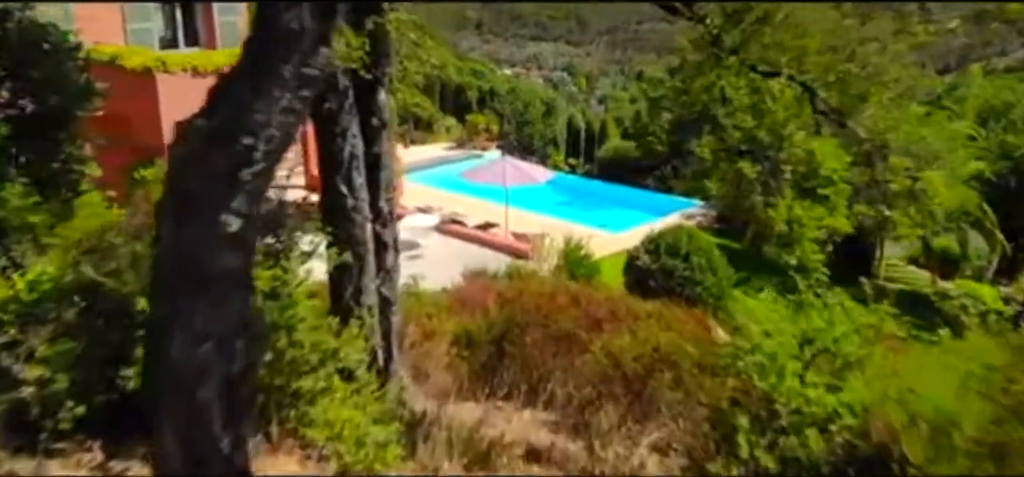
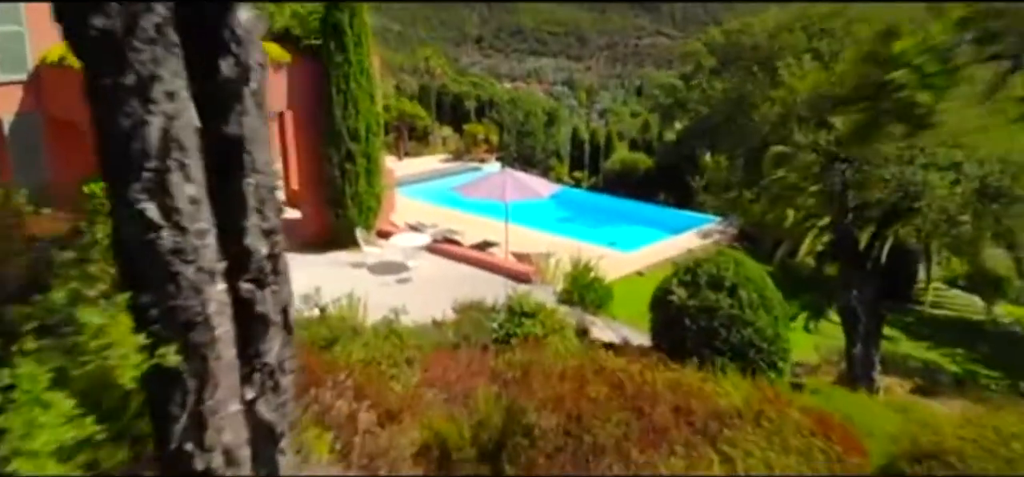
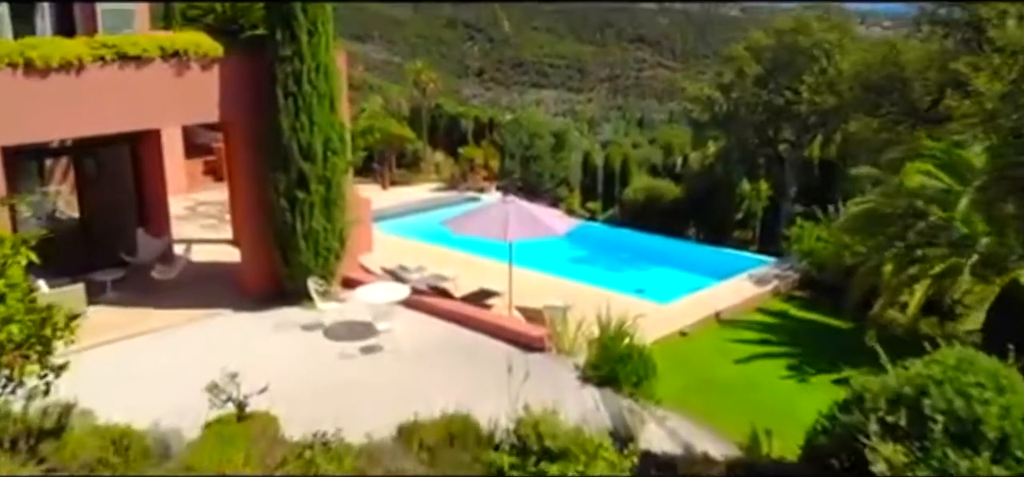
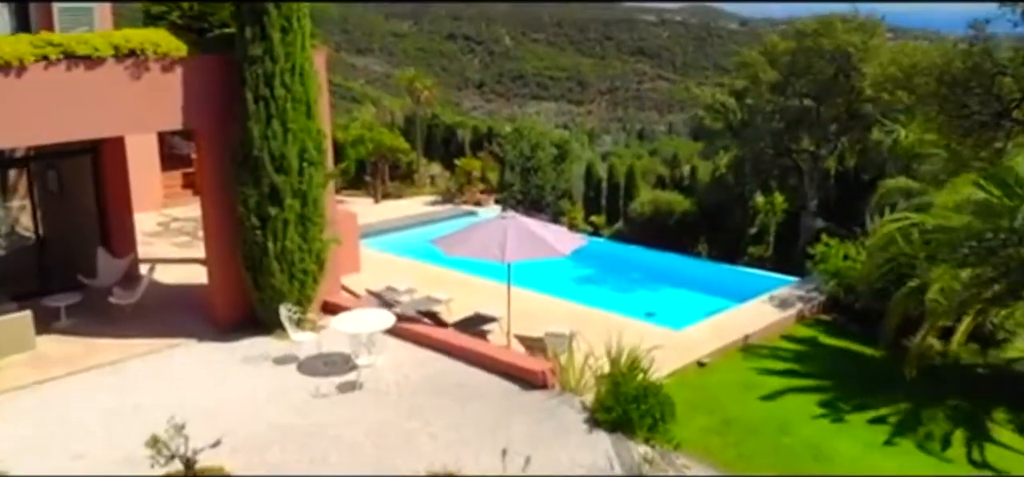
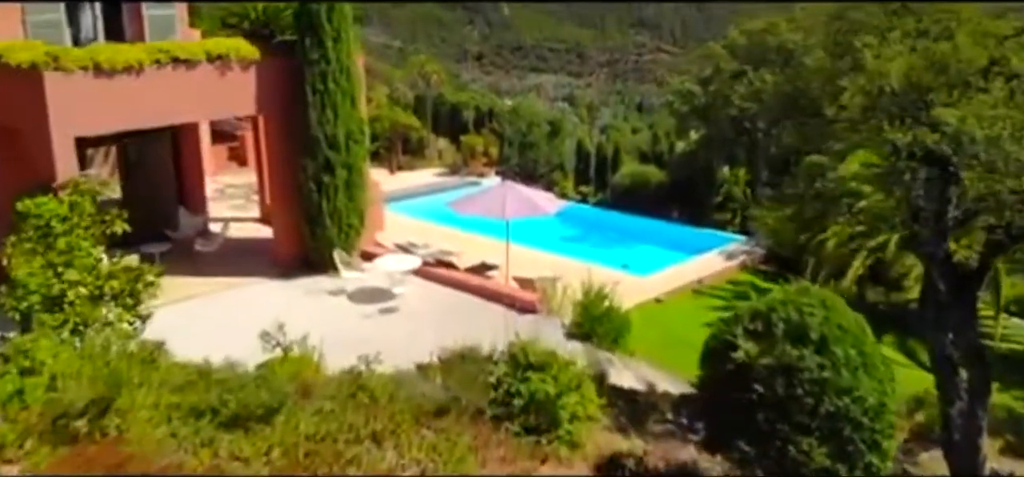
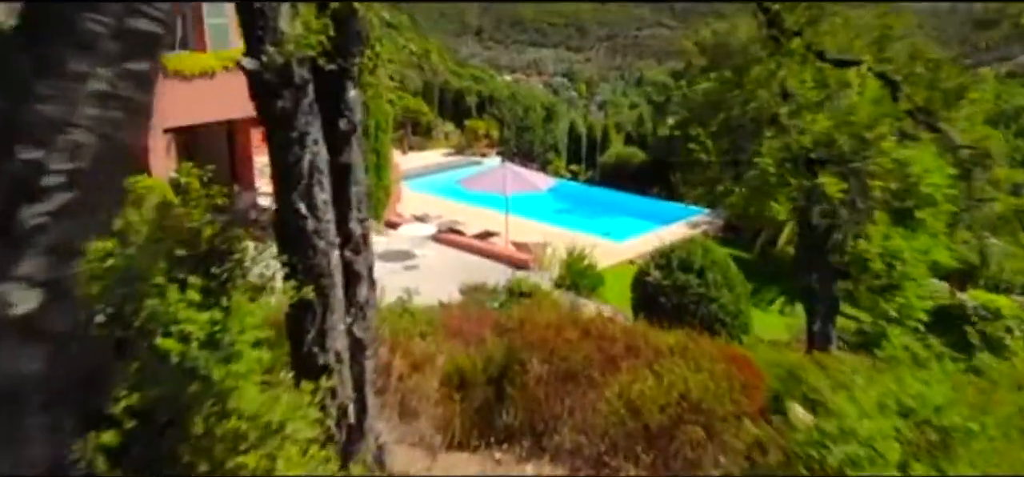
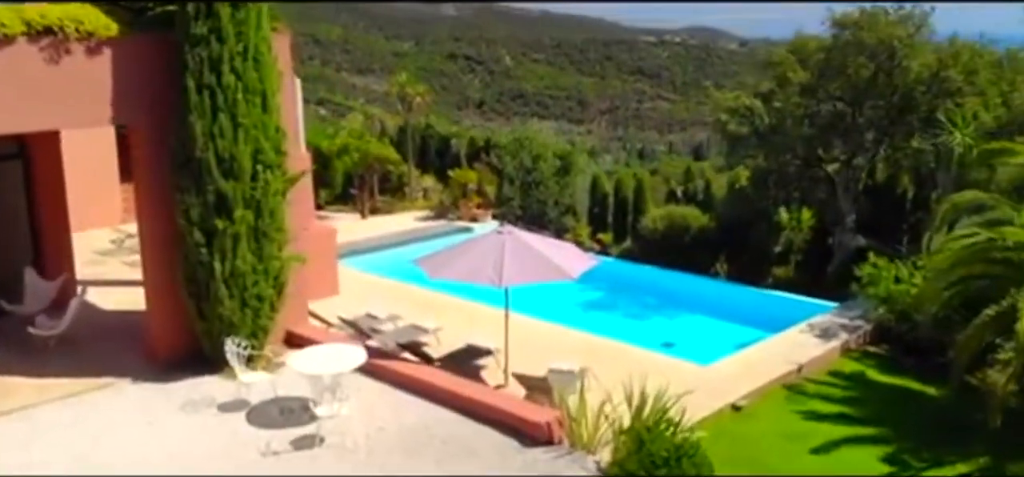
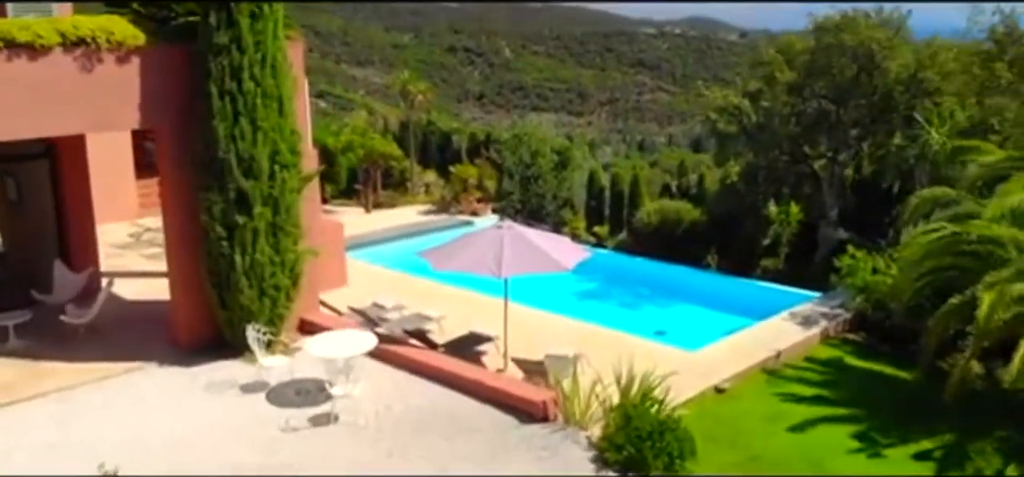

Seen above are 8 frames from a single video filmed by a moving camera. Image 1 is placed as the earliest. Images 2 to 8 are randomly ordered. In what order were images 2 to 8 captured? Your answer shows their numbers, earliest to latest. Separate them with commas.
6, 2, 5, 3, 4, 8, 7
